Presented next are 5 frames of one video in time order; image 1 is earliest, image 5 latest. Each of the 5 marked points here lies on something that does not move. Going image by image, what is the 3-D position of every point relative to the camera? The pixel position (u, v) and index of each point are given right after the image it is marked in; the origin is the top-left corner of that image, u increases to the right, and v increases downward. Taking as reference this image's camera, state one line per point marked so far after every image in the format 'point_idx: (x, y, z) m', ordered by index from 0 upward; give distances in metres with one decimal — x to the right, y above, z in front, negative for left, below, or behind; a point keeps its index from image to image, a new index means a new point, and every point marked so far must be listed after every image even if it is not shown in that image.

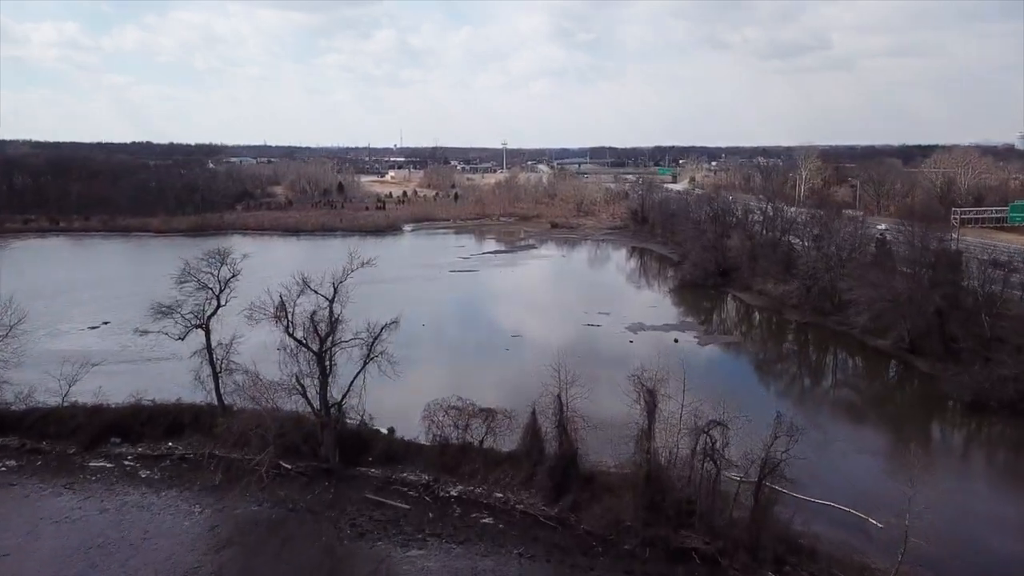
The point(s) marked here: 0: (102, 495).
0: (-2.7, -1.3, +4.6) m
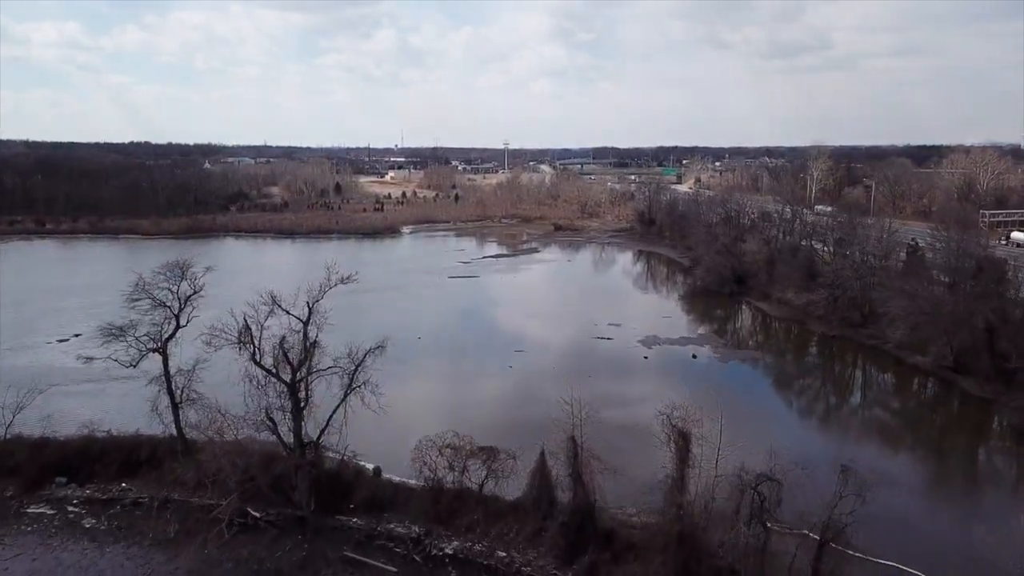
0: (-2.6, -1.5, +3.9) m
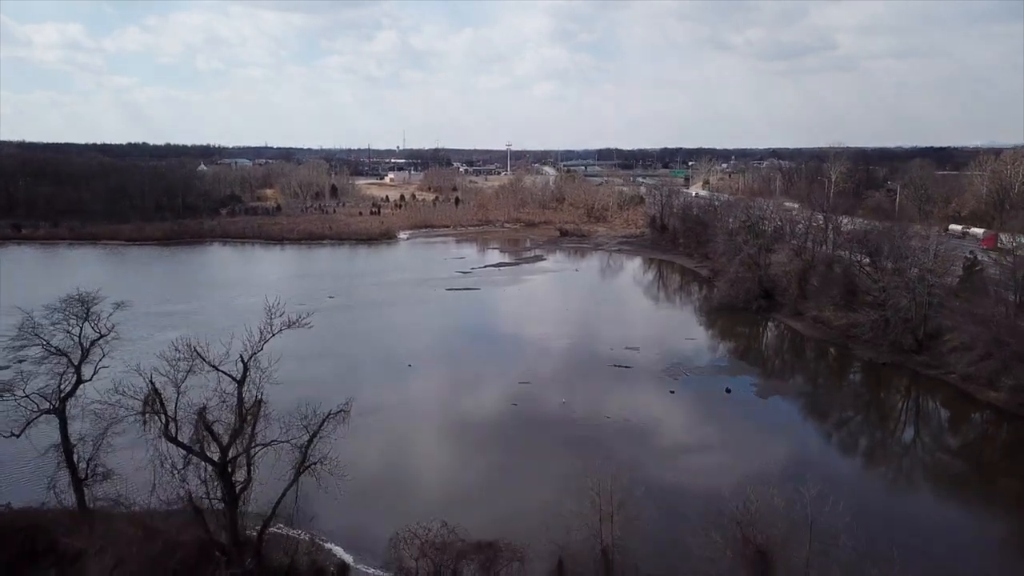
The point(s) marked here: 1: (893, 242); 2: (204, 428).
0: (-2.6, -1.7, +2.9) m
1: (+4.5, +0.5, +8.4) m
2: (-1.3, -0.6, +2.9) m
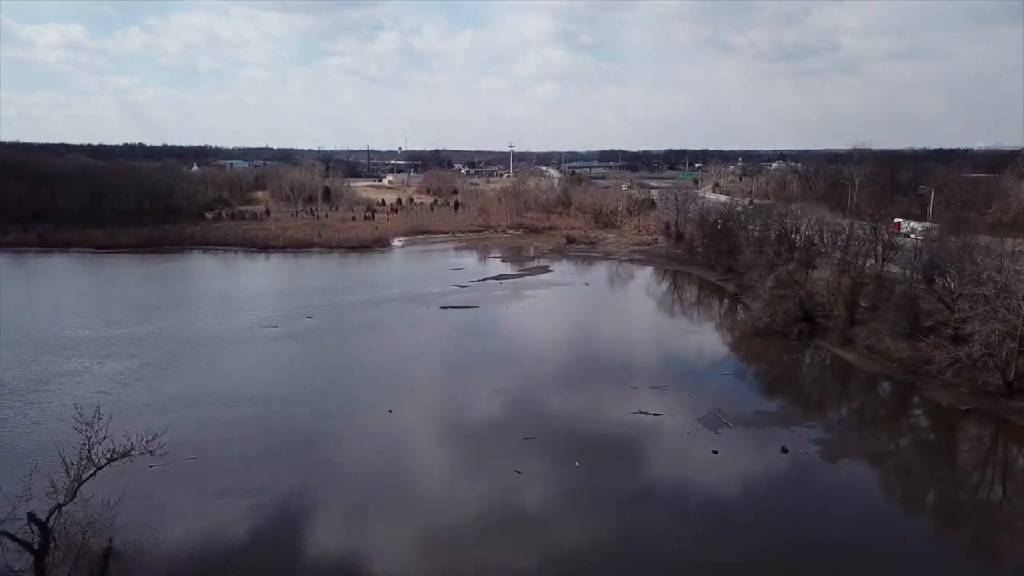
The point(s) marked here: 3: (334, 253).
0: (-2.6, -1.9, +1.6) m
1: (+4.5, +0.3, +7.1) m
2: (-1.3, -0.8, +1.6) m
3: (-4.3, +0.8, +17.0) m
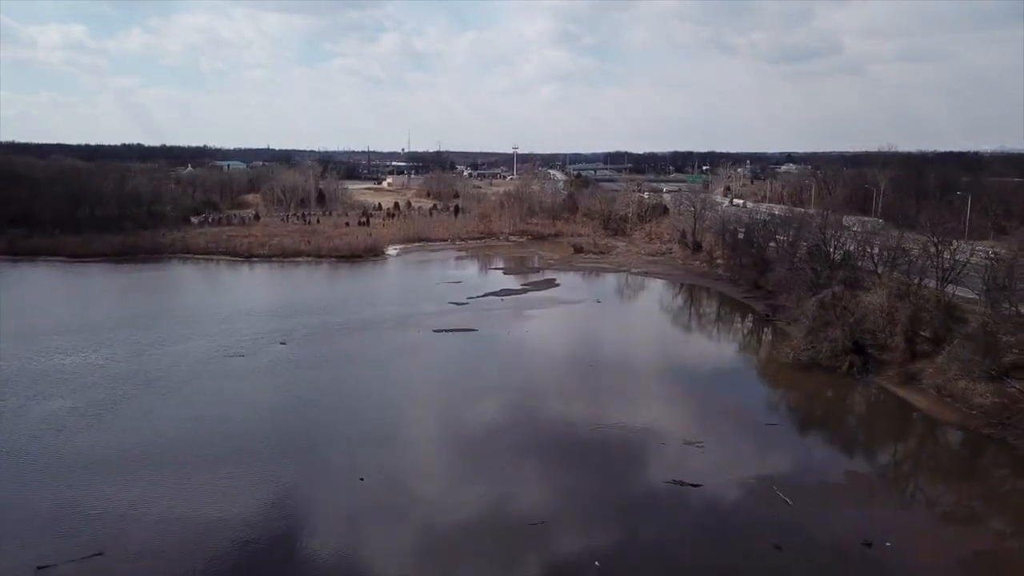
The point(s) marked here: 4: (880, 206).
0: (-2.6, -2.1, +0.5) m
1: (+4.6, 0.0, +5.9) m
2: (-1.2, -1.1, +0.5) m
3: (-4.2, +0.6, +15.9) m
4: (+8.2, +1.8, +15.8) m
